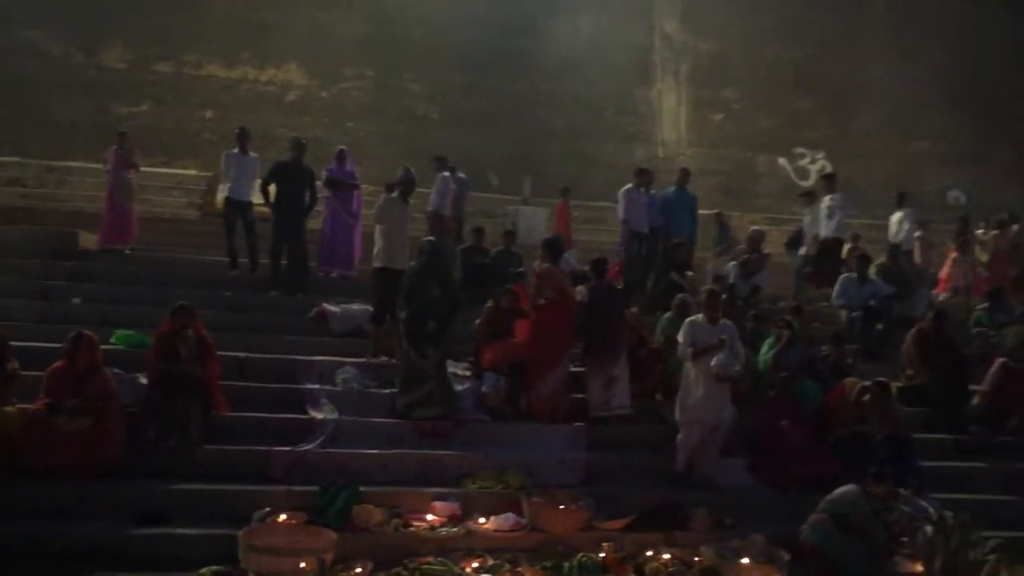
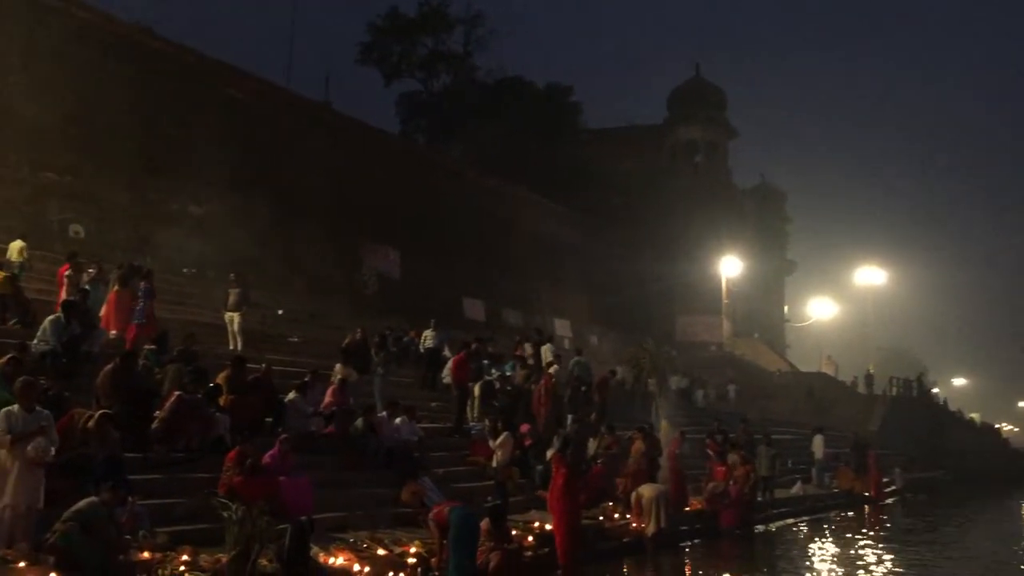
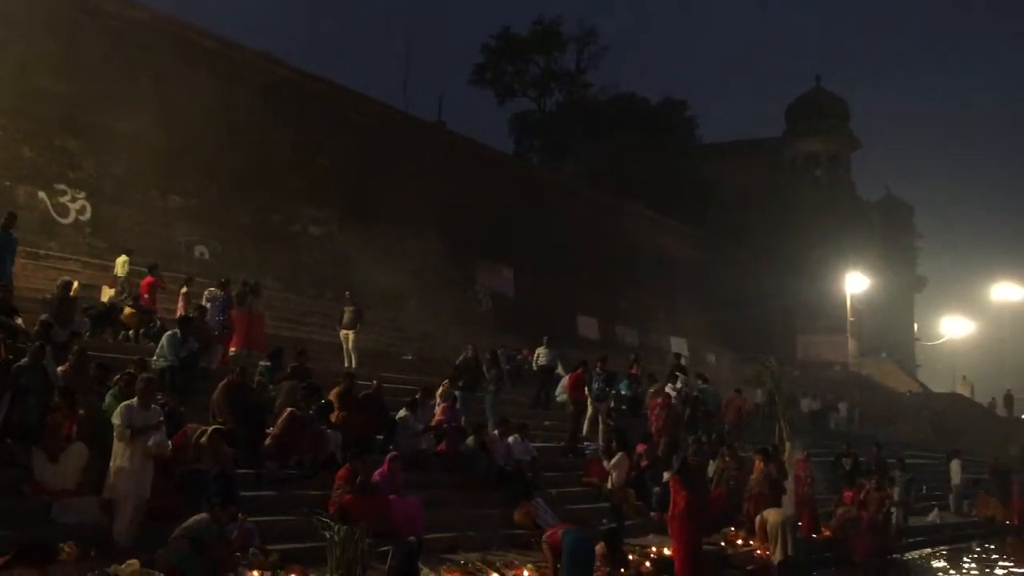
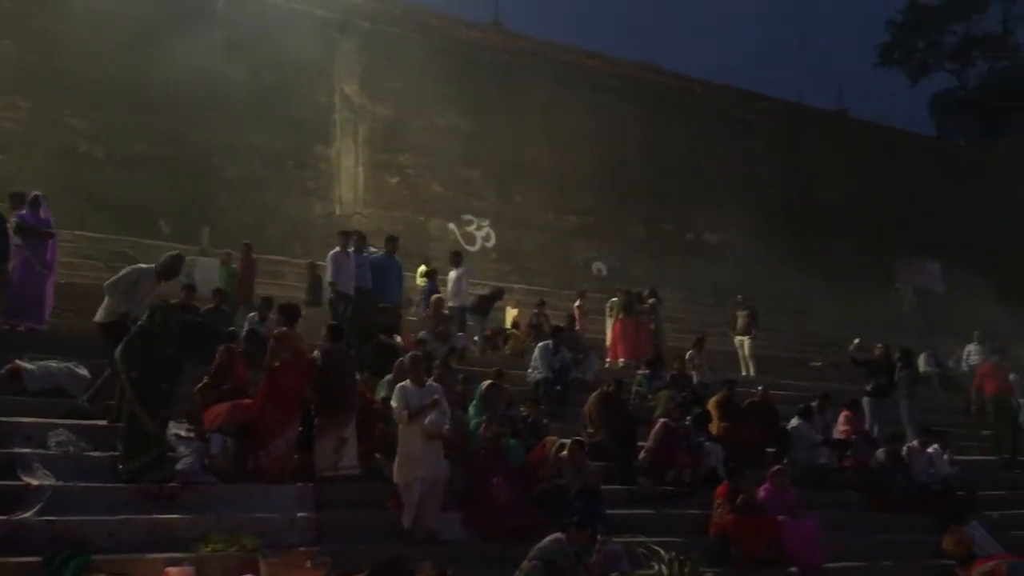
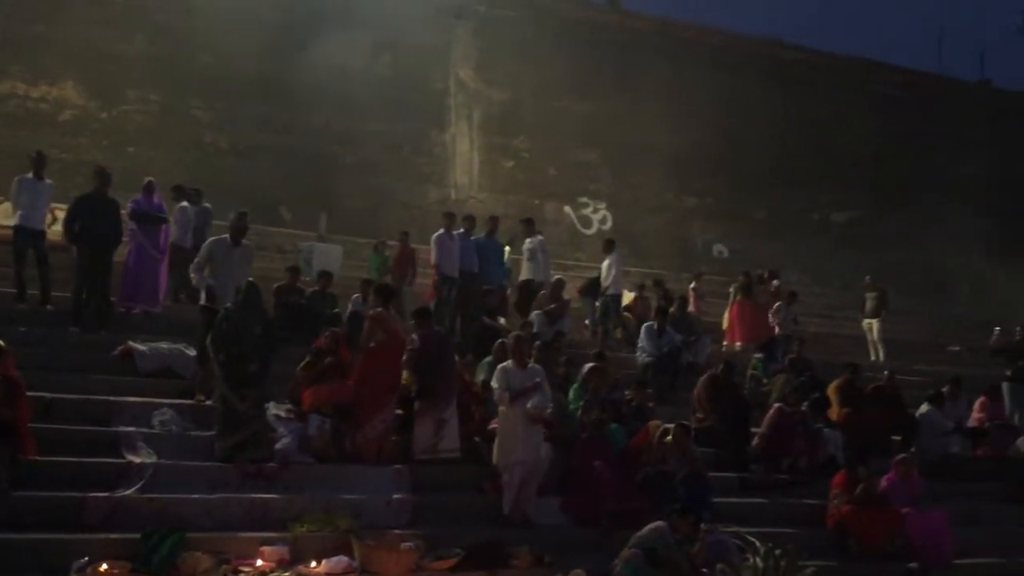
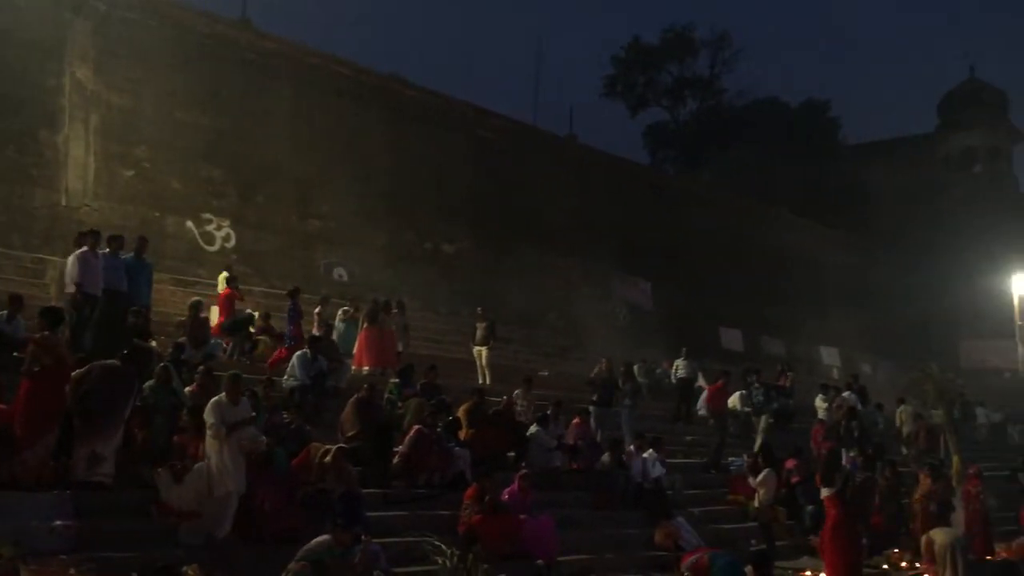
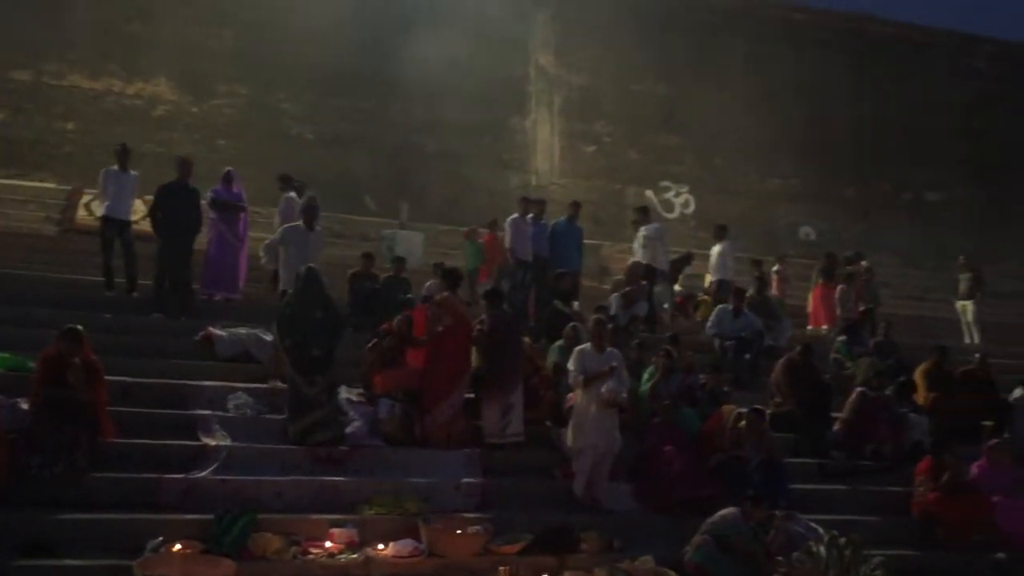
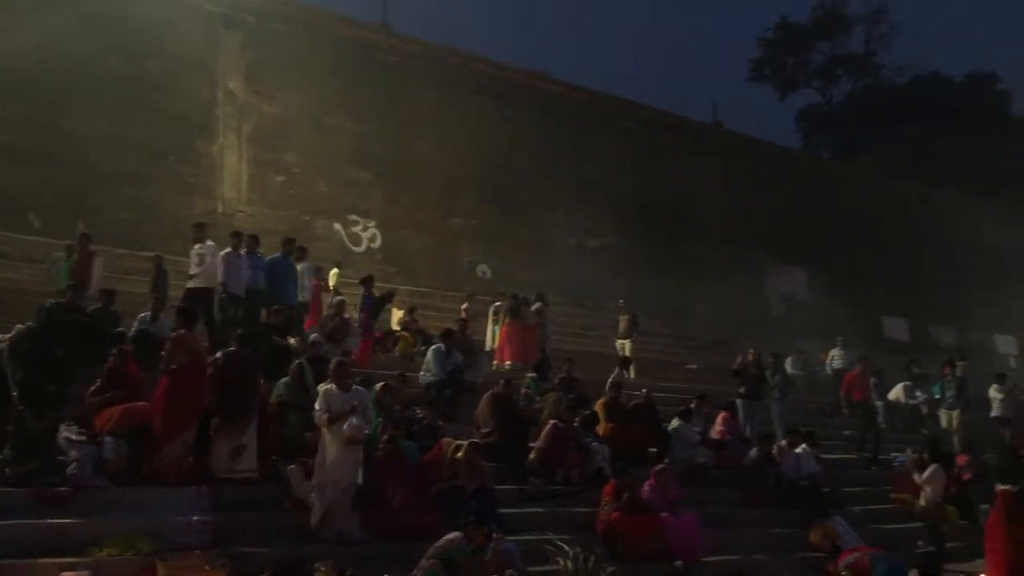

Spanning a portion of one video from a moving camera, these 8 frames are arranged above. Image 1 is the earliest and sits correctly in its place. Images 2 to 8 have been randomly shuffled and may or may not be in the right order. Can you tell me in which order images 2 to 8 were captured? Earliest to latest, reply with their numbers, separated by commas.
7, 5, 4, 8, 6, 3, 2
